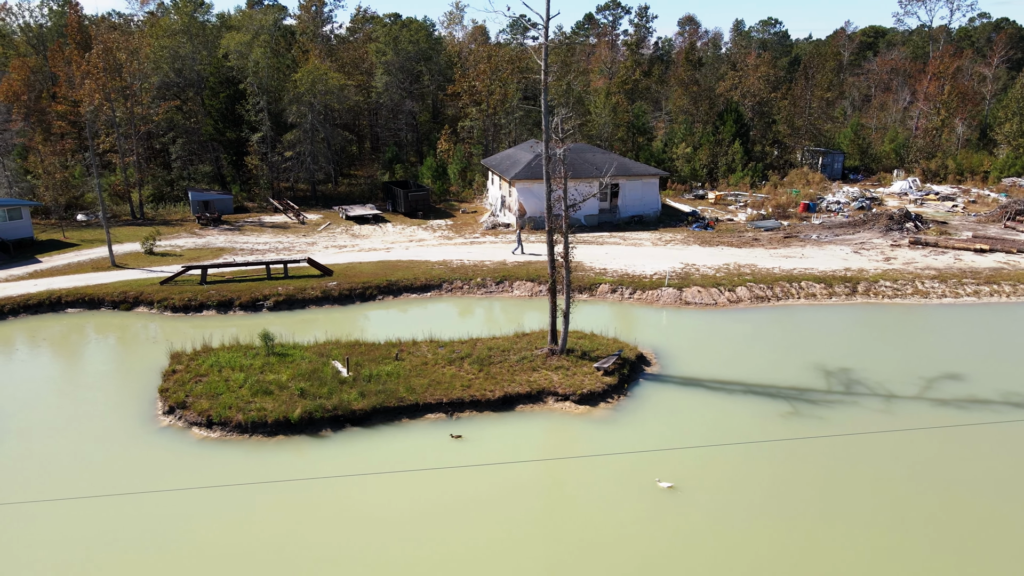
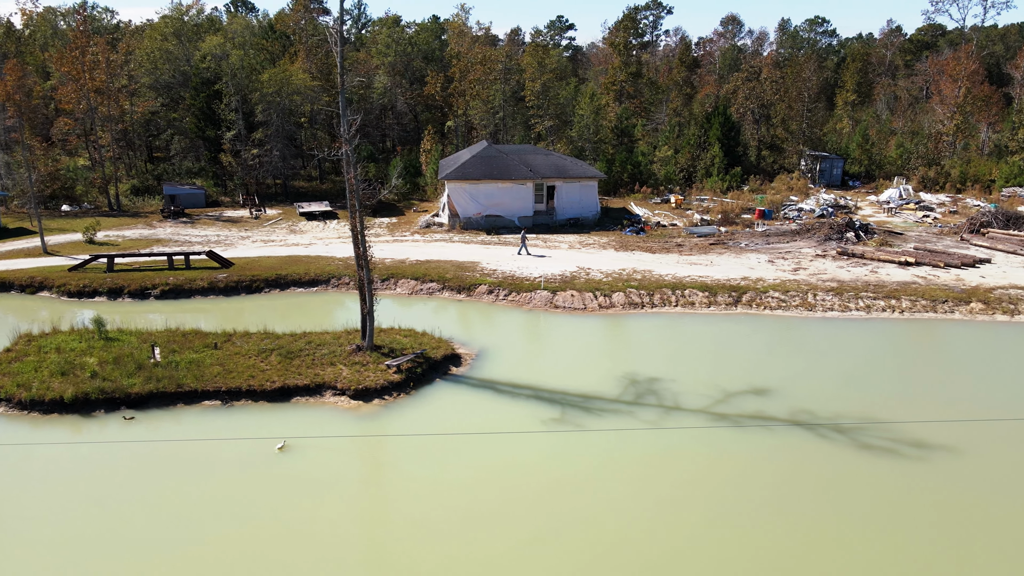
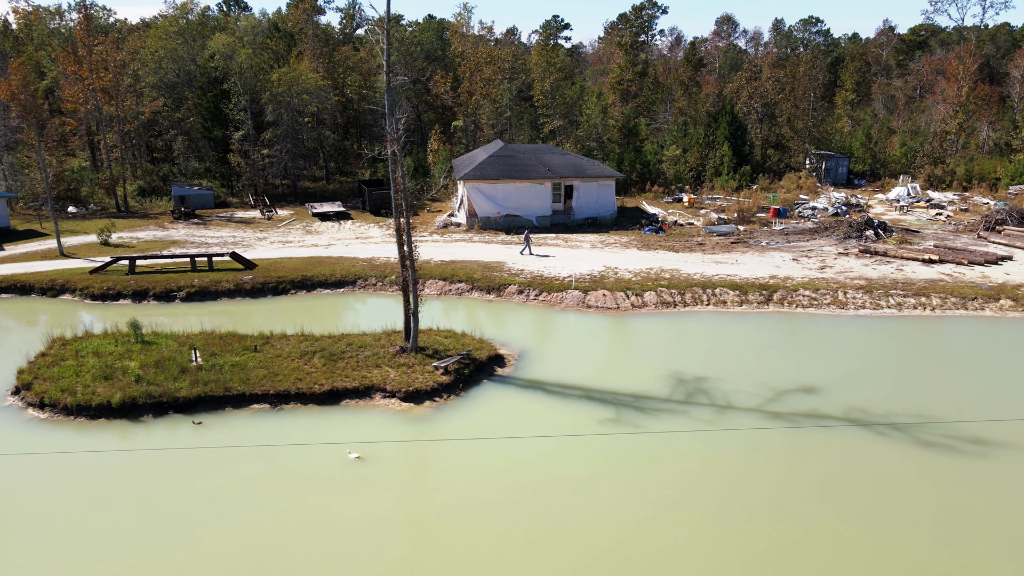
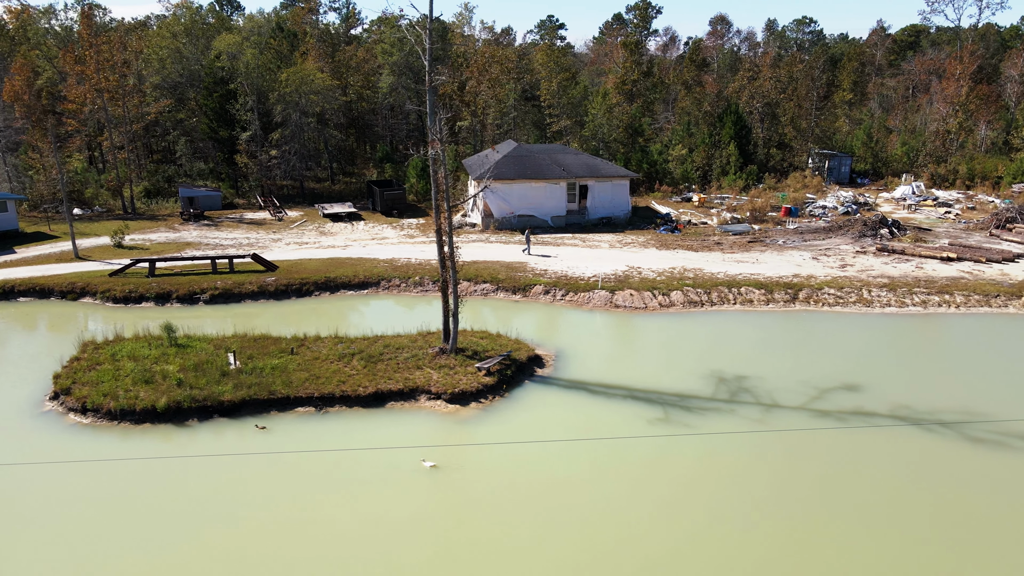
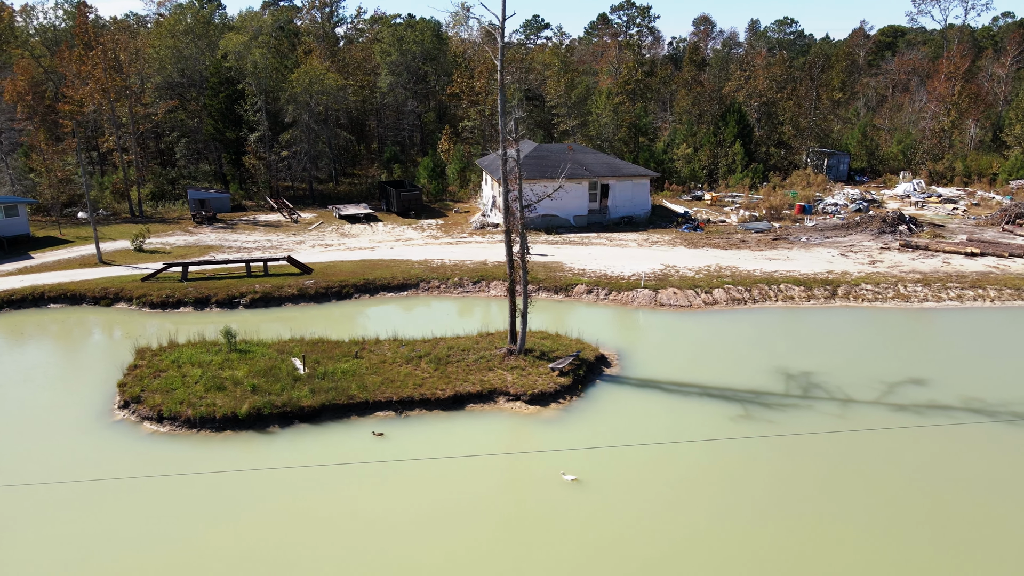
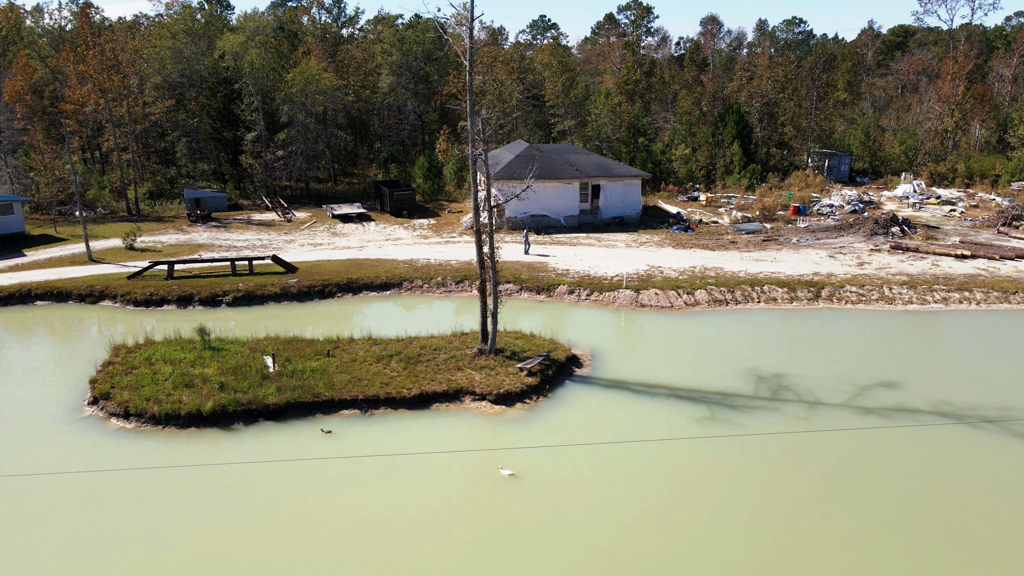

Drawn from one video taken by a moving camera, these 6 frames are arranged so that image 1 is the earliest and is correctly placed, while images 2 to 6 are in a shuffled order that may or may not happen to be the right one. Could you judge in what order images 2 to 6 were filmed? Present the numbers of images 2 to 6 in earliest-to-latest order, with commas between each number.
5, 6, 4, 3, 2
